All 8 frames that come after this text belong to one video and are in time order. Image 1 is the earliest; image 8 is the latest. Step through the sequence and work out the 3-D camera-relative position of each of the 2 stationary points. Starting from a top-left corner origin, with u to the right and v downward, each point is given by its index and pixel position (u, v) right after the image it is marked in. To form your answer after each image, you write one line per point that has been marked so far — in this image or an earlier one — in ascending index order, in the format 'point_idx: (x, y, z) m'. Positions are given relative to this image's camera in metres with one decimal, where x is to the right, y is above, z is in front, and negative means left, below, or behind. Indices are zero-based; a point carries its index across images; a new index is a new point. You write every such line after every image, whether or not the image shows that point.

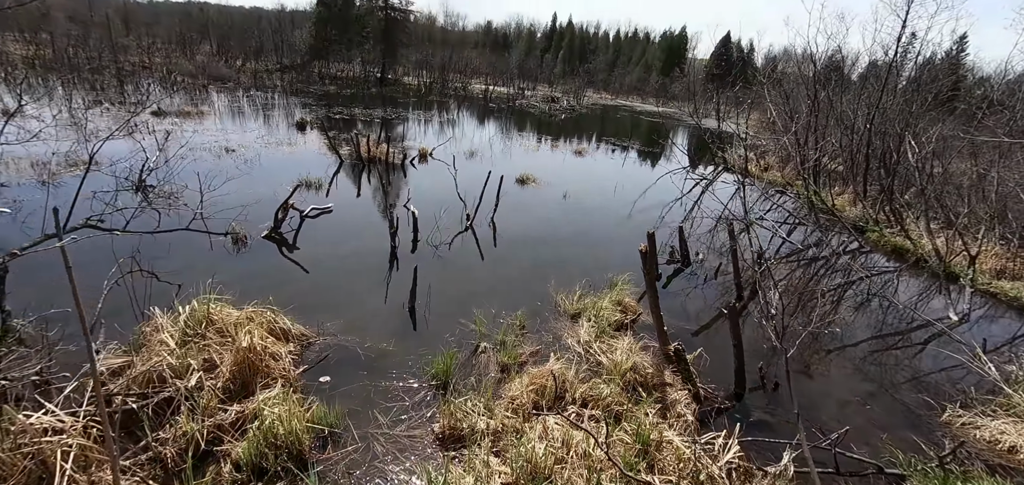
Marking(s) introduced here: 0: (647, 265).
0: (+1.7, -0.4, +5.9) m
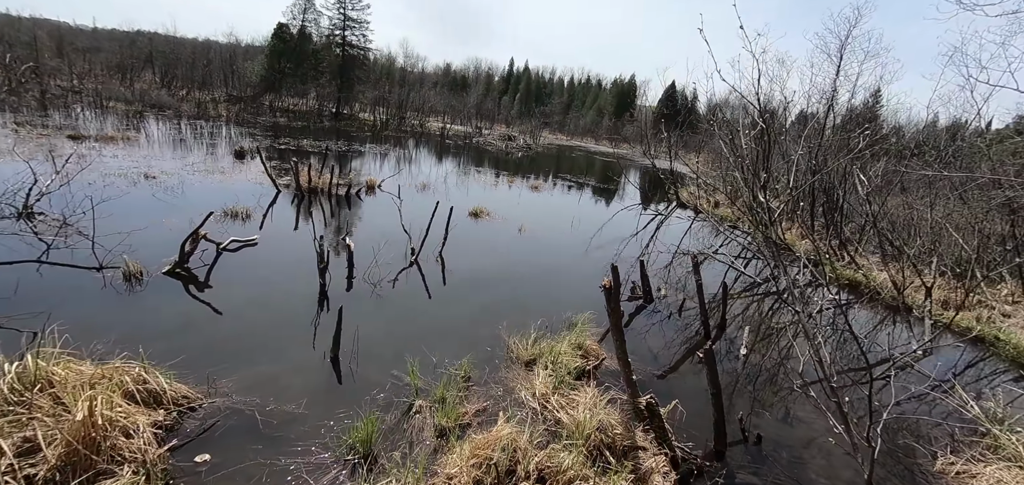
0: (+1.1, -0.7, +5.2) m
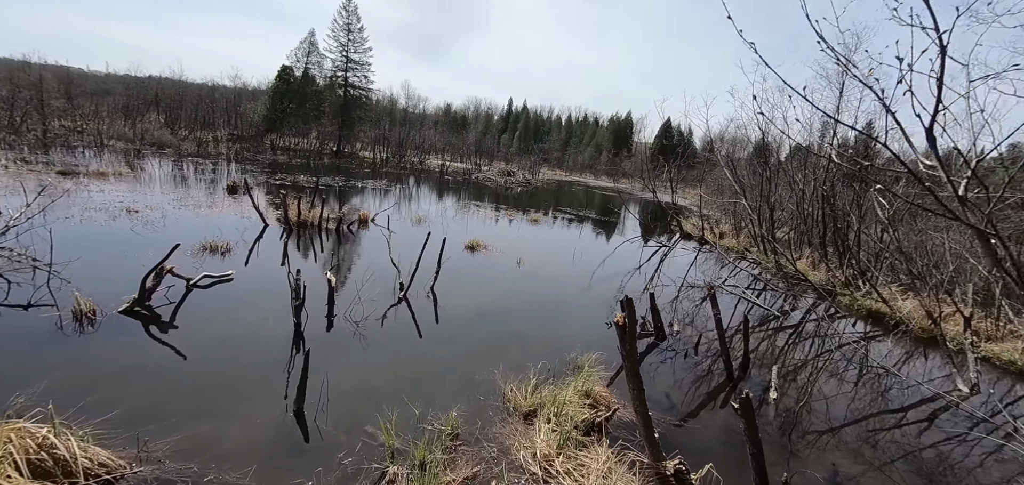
0: (+1.1, -1.0, +4.5) m
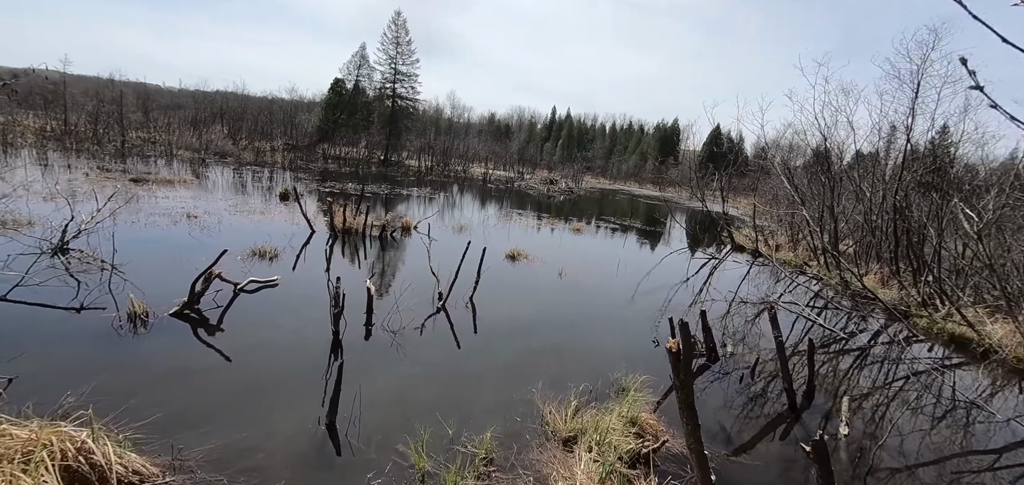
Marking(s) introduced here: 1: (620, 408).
0: (+1.5, -1.1, +4.1) m
1: (+1.3, -2.1, +5.8) m
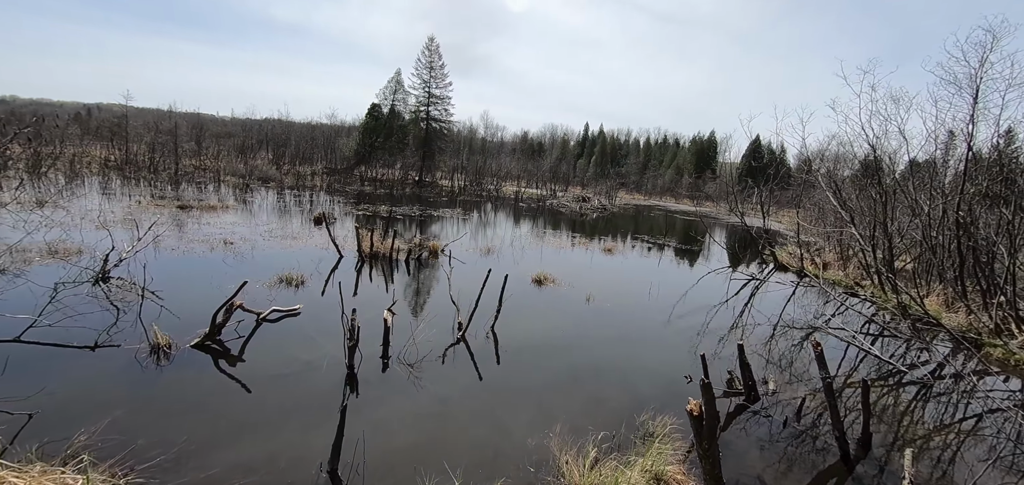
0: (+1.5, -1.4, +3.7) m
1: (+1.5, -2.4, +5.3) m
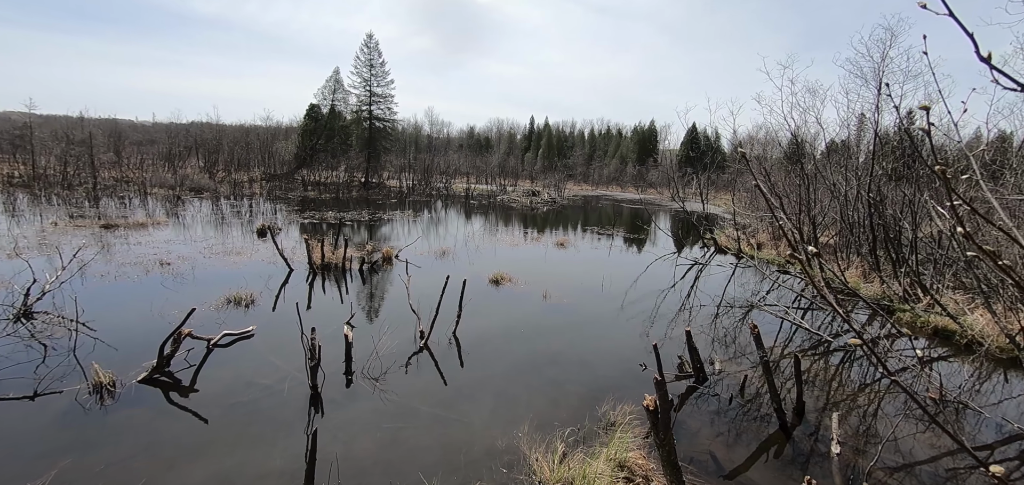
0: (+1.3, -1.5, +4.0) m
1: (+1.2, -2.5, +5.7) m
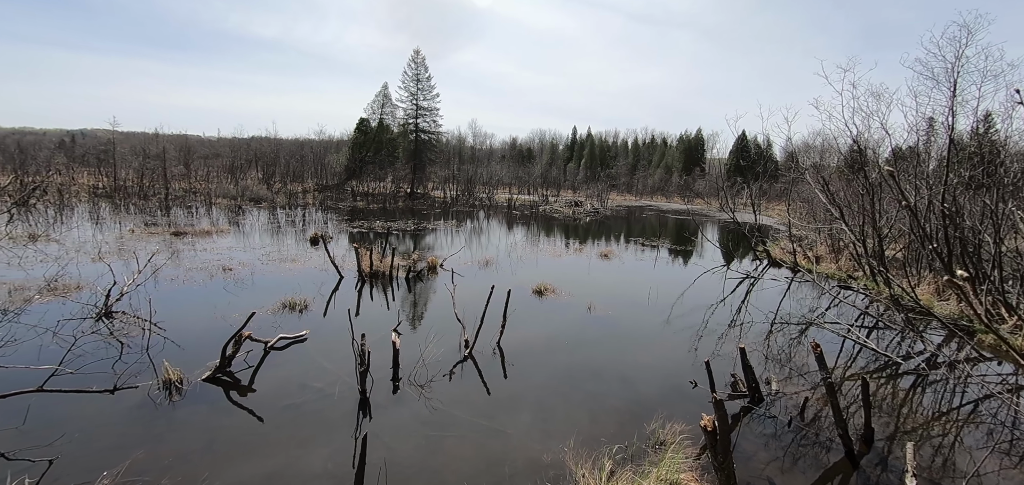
0: (+1.7, -1.5, +3.8) m
1: (+1.7, -2.6, +5.5) m
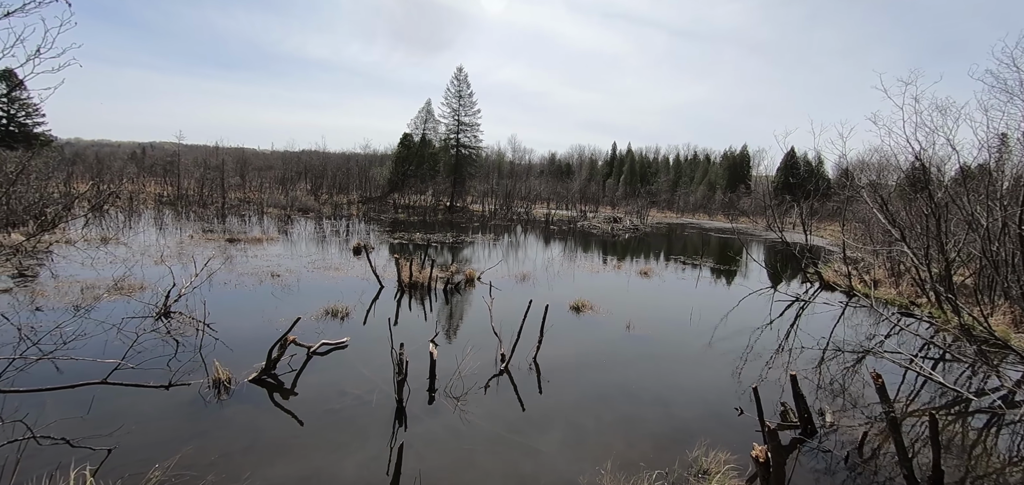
0: (+2.0, -1.7, +3.6) m
1: (+2.1, -2.8, +5.2) m
